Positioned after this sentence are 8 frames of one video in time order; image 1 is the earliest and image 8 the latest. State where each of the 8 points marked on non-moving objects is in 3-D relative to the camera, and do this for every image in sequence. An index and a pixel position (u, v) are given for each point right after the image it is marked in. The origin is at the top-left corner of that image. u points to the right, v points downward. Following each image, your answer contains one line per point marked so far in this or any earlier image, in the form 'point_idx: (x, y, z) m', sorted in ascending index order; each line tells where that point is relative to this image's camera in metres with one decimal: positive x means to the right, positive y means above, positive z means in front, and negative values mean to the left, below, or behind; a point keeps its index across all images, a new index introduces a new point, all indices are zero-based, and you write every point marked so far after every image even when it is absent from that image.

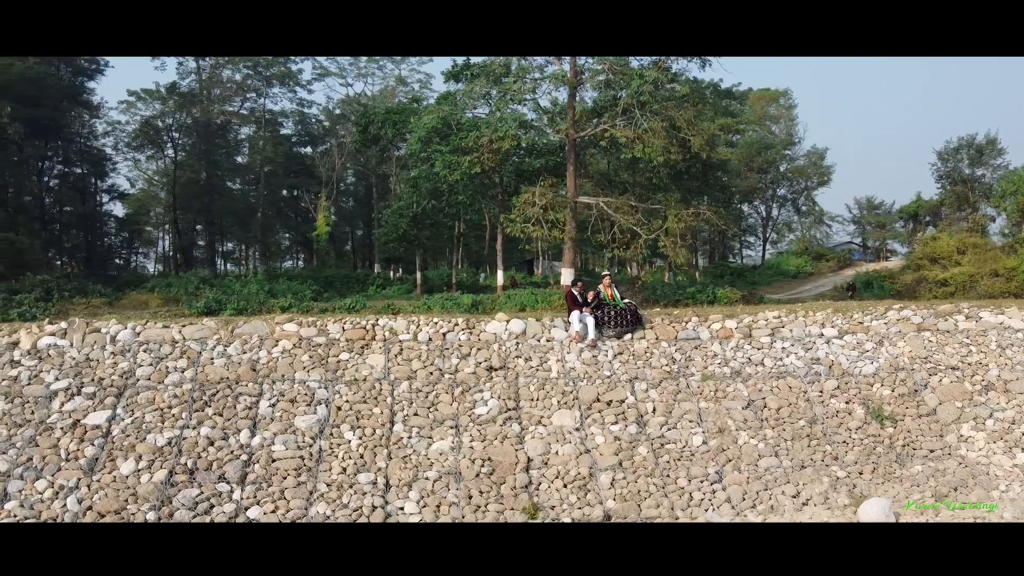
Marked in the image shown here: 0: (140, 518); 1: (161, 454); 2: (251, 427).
0: (-2.6, -1.6, +5.6) m
1: (-2.6, -1.2, +6.1) m
2: (-2.1, -1.1, +6.4) m
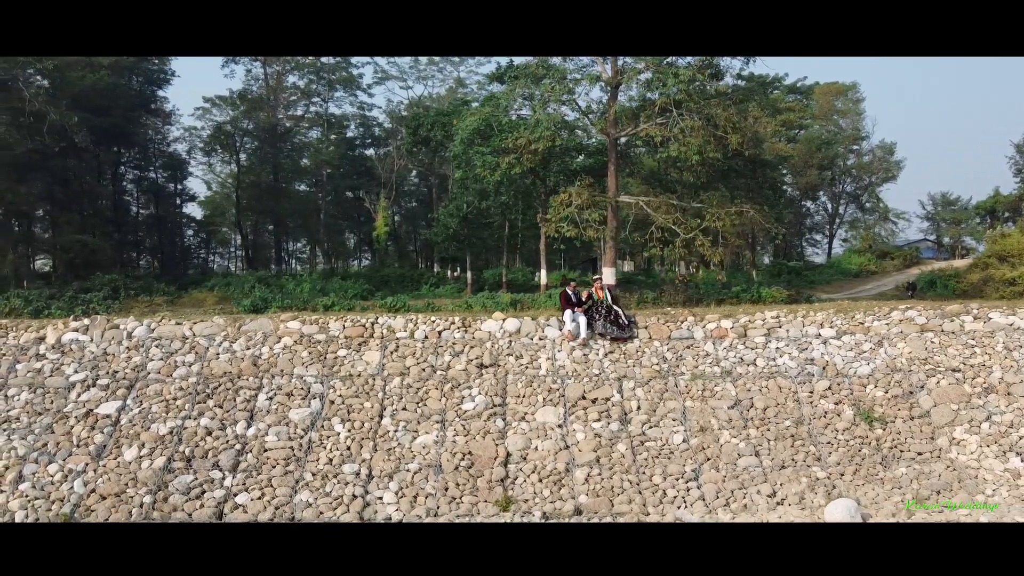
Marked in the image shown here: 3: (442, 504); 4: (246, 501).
0: (-2.8, -1.6, +6.0) m
1: (-2.8, -1.2, +6.5) m
2: (-2.2, -1.1, +6.8) m
3: (-0.5, -1.6, +6.2) m
4: (-2.0, -1.6, +6.1) m
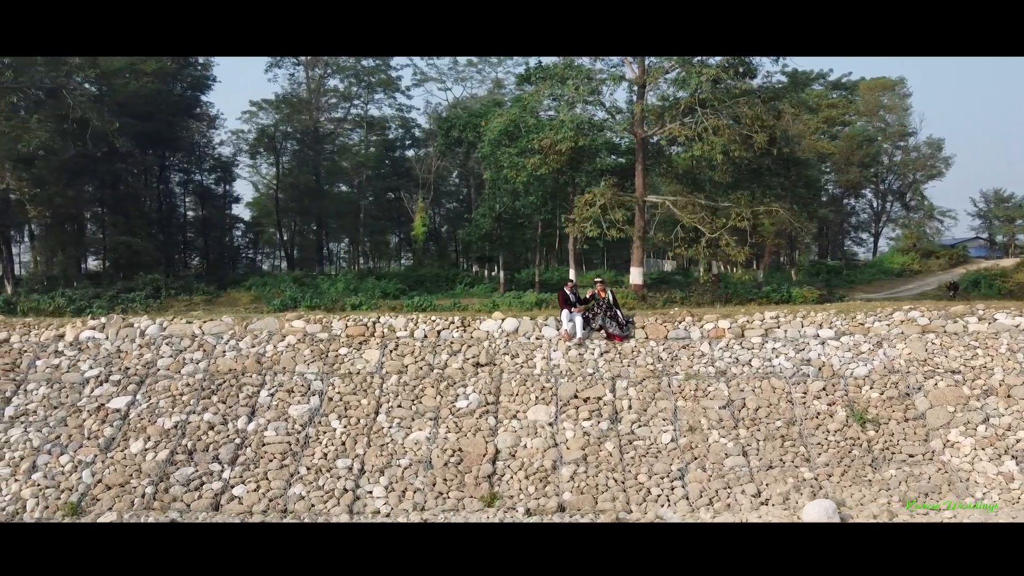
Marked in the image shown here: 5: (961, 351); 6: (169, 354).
0: (-2.9, -1.6, +6.3) m
1: (-2.9, -1.2, +6.8) m
2: (-2.3, -1.1, +7.1) m
3: (-0.6, -1.6, +6.3) m
4: (-2.1, -1.6, +6.4) m
5: (+4.1, -0.6, +7.4) m
6: (-3.2, -0.6, +7.6) m
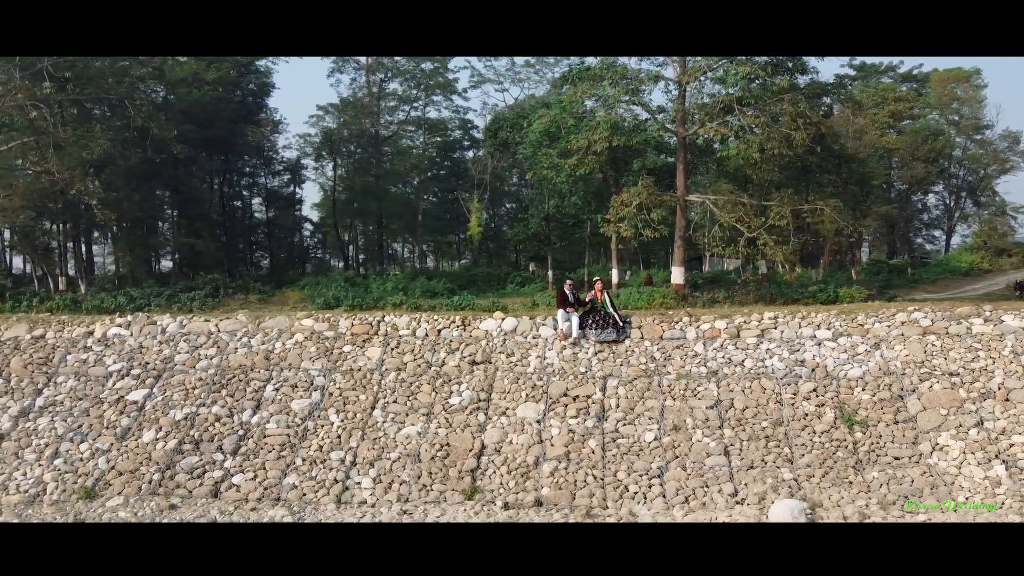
0: (-3.0, -1.6, +6.8) m
1: (-3.0, -1.2, +7.3) m
2: (-2.4, -1.1, +7.5) m
3: (-0.8, -1.6, +6.6) m
4: (-2.3, -1.6, +6.8) m
5: (+4.0, -0.6, +7.3) m
6: (-3.3, -0.6, +8.1) m
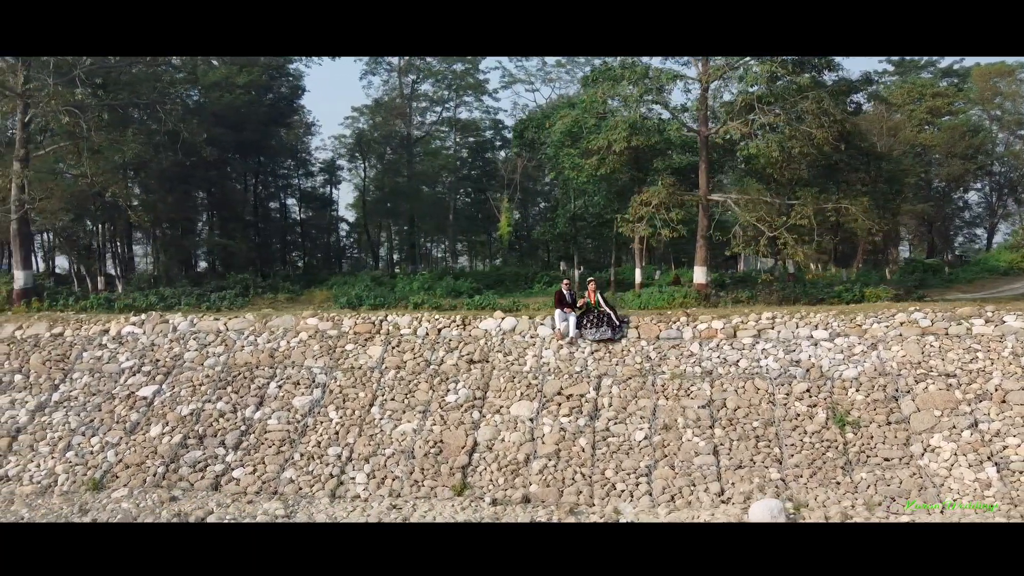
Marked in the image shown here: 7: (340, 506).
0: (-3.1, -1.6, +7.1) m
1: (-3.1, -1.2, +7.6) m
2: (-2.4, -1.1, +7.7) m
3: (-0.9, -1.6, +6.7) m
4: (-2.3, -1.6, +7.0) m
5: (+4.0, -0.6, +7.2) m
6: (-3.3, -0.6, +8.4) m
7: (-1.4, -1.7, +6.5) m
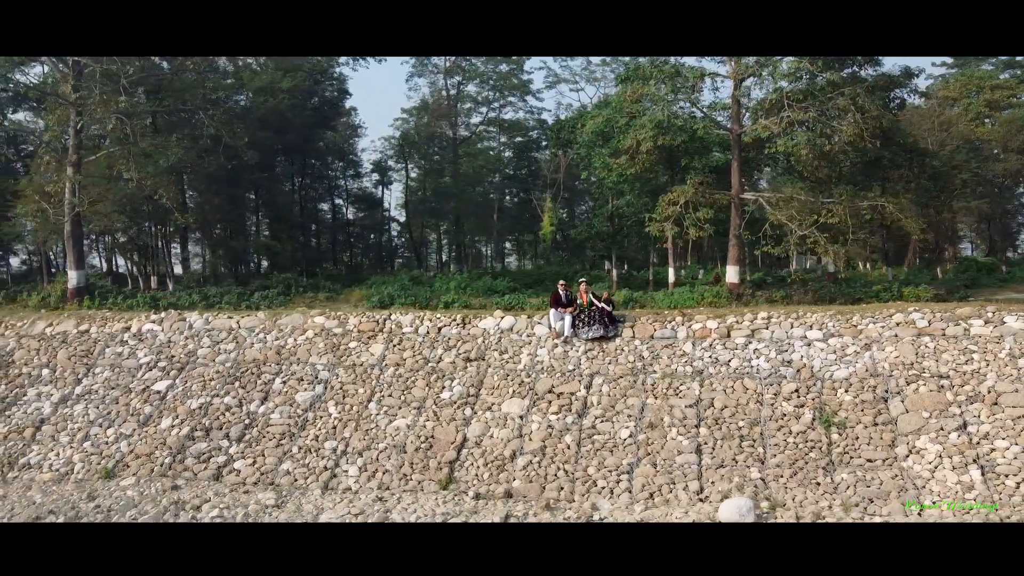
0: (-3.2, -1.6, +7.4) m
1: (-3.1, -1.2, +7.9) m
2: (-2.5, -1.1, +8.0) m
3: (-1.0, -1.6, +7.0) m
4: (-2.4, -1.6, +7.3) m
5: (+3.9, -0.6, +7.1) m
6: (-3.3, -0.6, +8.8) m
7: (-1.5, -1.7, +6.8) m
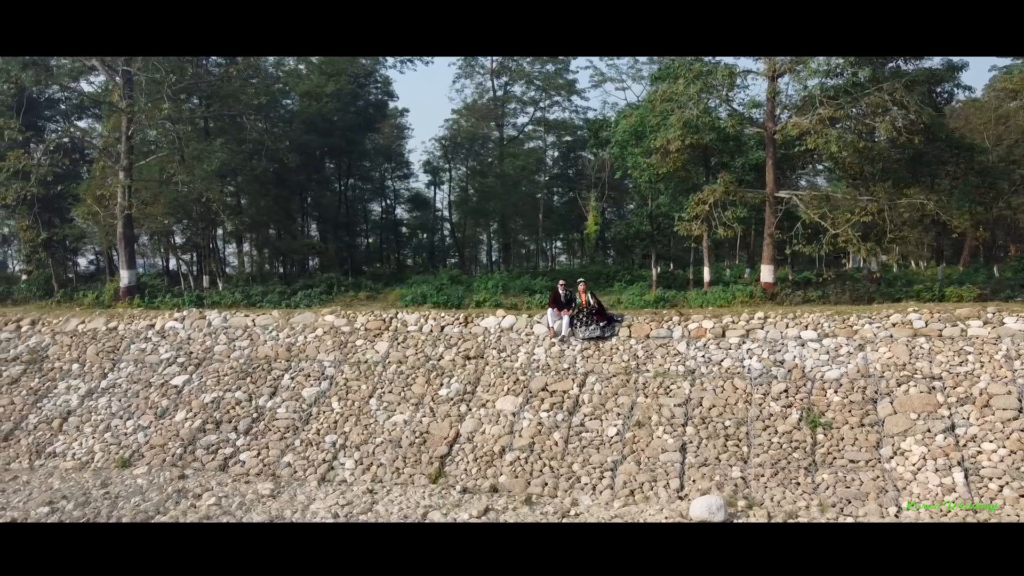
0: (-3.3, -1.6, +7.8) m
1: (-3.1, -1.2, +8.3) m
2: (-2.5, -1.1, +8.4) m
3: (-1.1, -1.6, +7.2) m
4: (-2.5, -1.6, +7.6) m
5: (+3.8, -0.6, +7.0) m
6: (-3.2, -0.6, +9.2) m
7: (-1.6, -1.7, +7.1) m
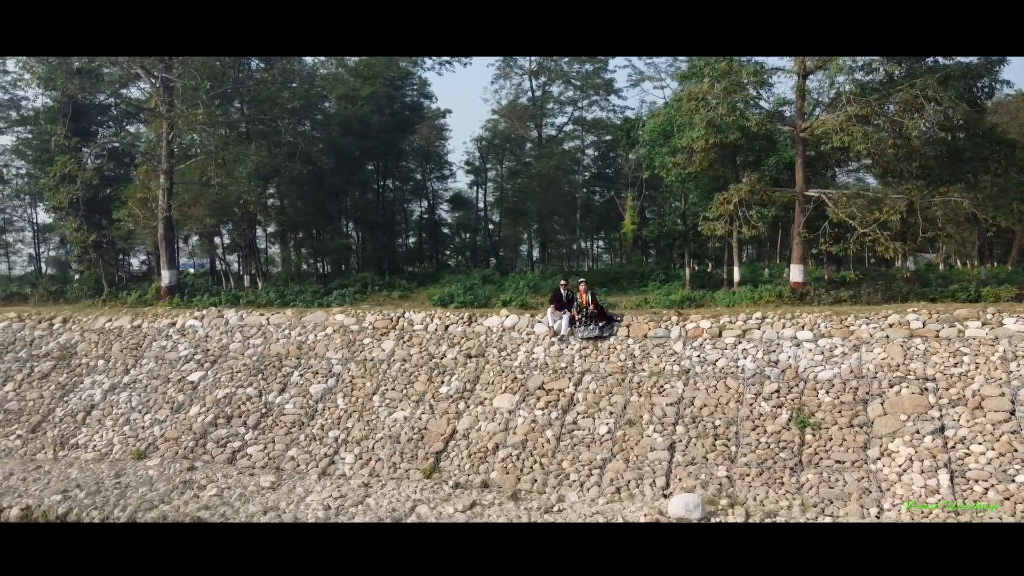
0: (-3.3, -1.6, +8.2) m
1: (-3.1, -1.2, +8.6) m
2: (-2.5, -1.1, +8.7) m
3: (-1.2, -1.6, +7.4) m
4: (-2.5, -1.6, +7.9) m
5: (+3.7, -0.6, +6.9) m
6: (-3.2, -0.6, +9.5) m
7: (-1.7, -1.7, +7.3) m
